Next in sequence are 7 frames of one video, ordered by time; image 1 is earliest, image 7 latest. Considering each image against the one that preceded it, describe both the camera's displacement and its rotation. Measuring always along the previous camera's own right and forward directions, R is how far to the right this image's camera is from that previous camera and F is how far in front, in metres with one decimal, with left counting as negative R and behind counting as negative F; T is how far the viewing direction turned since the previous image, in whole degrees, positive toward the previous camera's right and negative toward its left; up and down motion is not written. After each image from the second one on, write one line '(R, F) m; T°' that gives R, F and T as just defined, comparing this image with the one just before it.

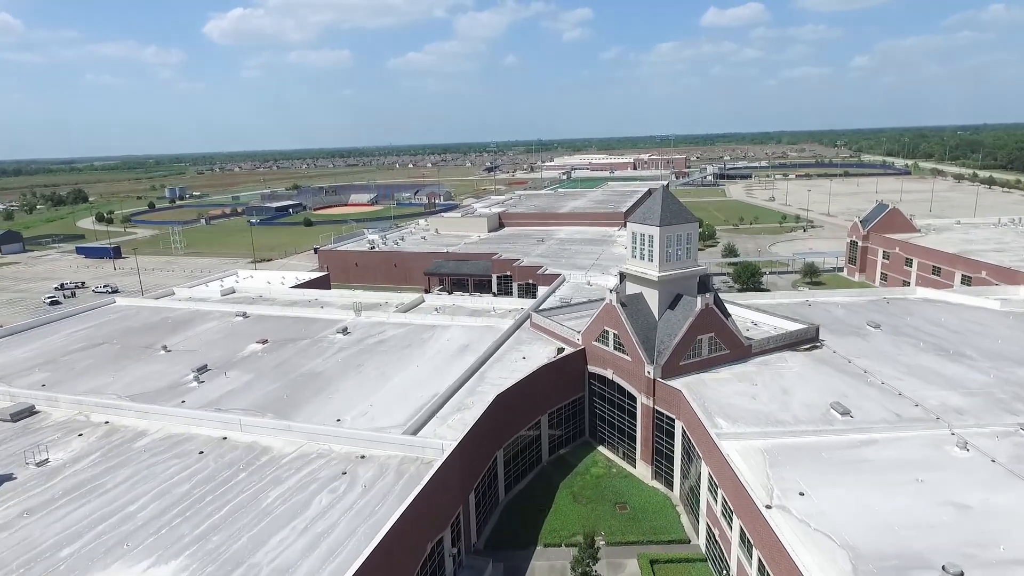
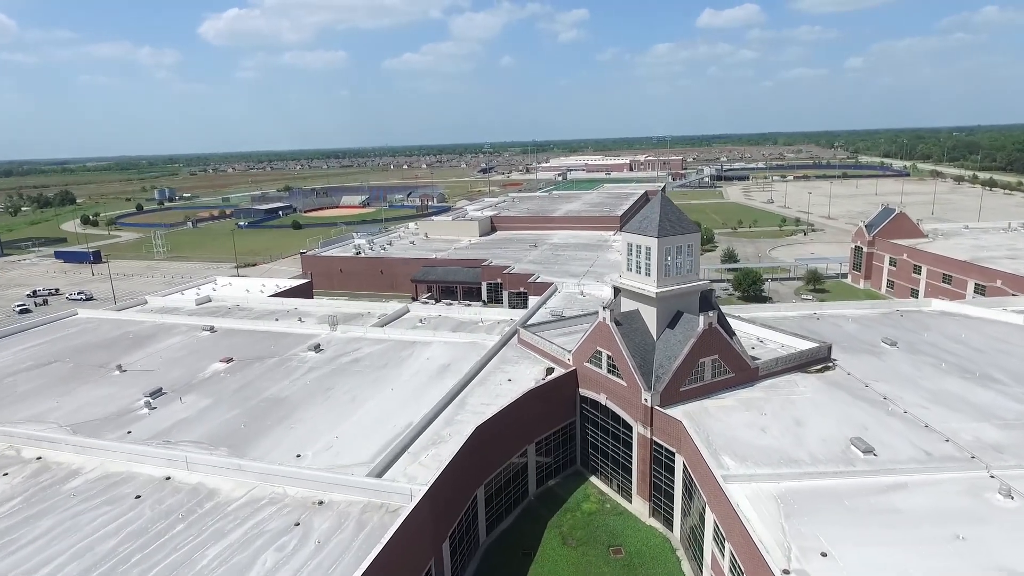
(+0.5, +2.5) m; 0°
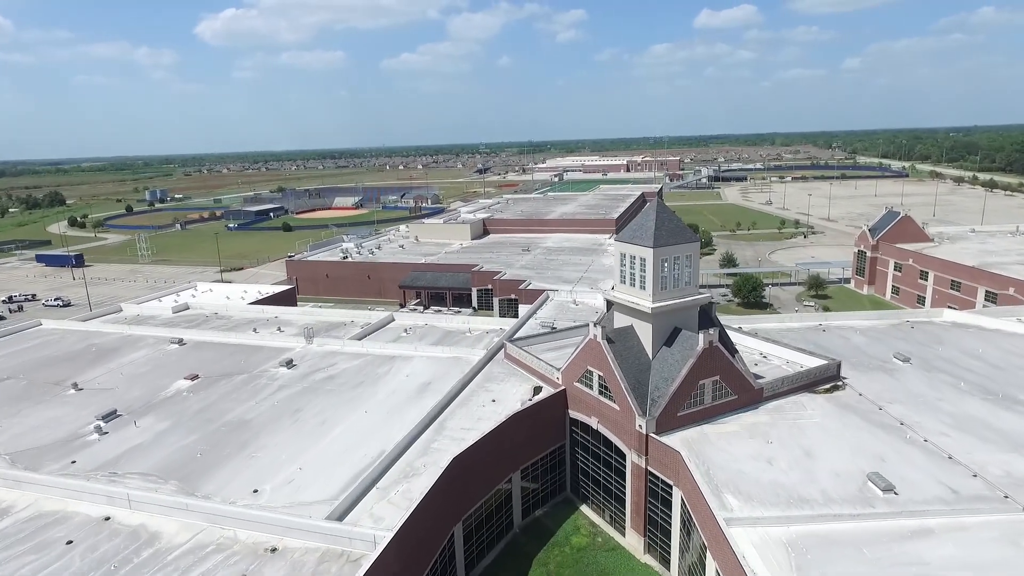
(+0.5, +2.0) m; 0°
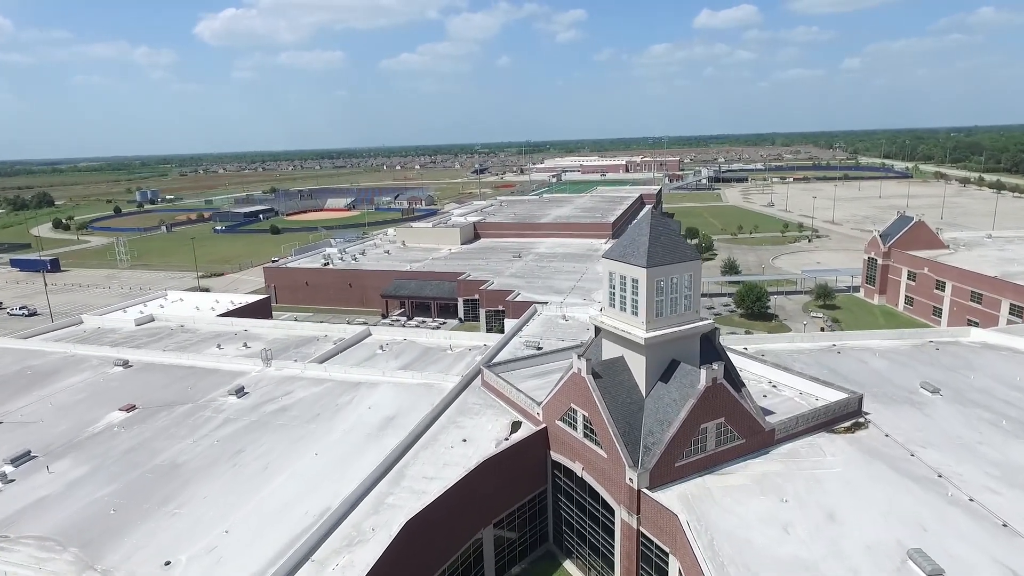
(+0.9, +3.2) m; 0°
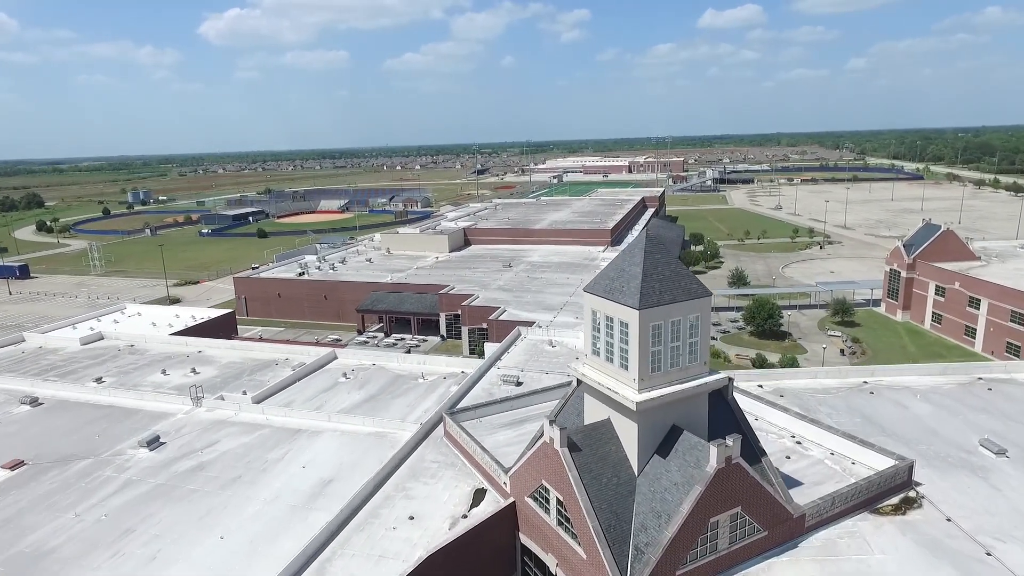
(+1.2, +4.4) m; 0°
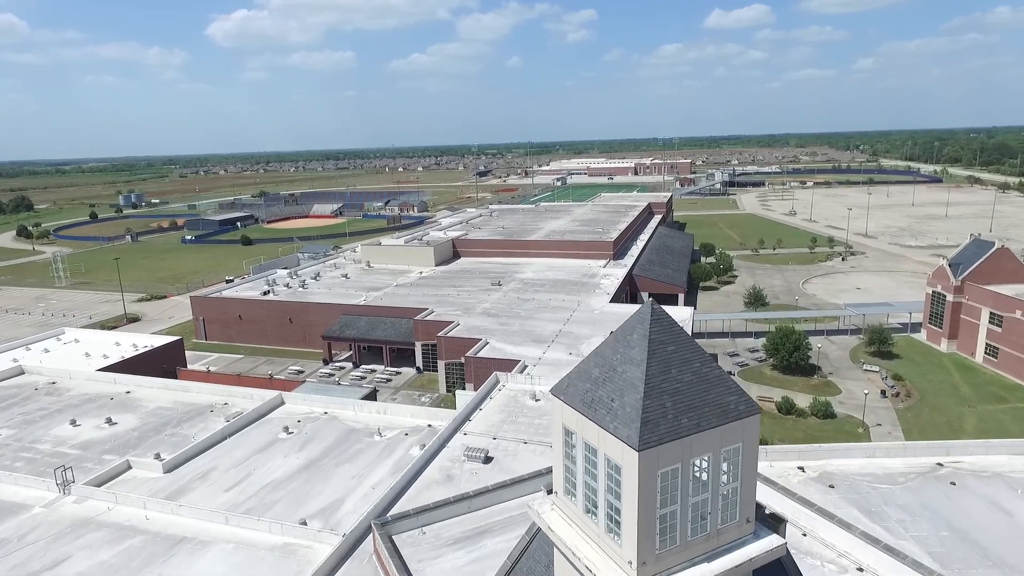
(+1.3, +5.8) m; -1°
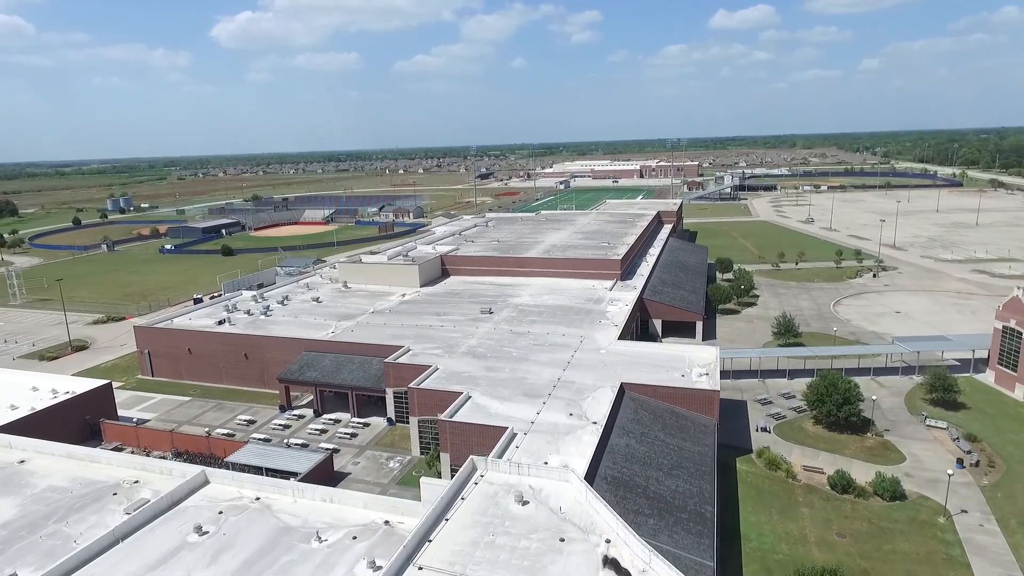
(+0.7, +6.5) m; 0°
